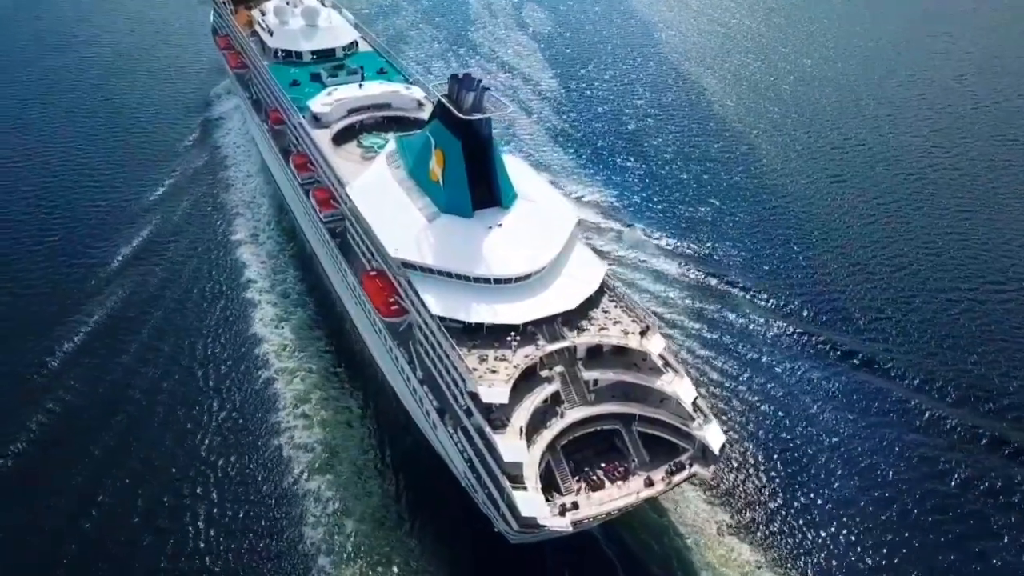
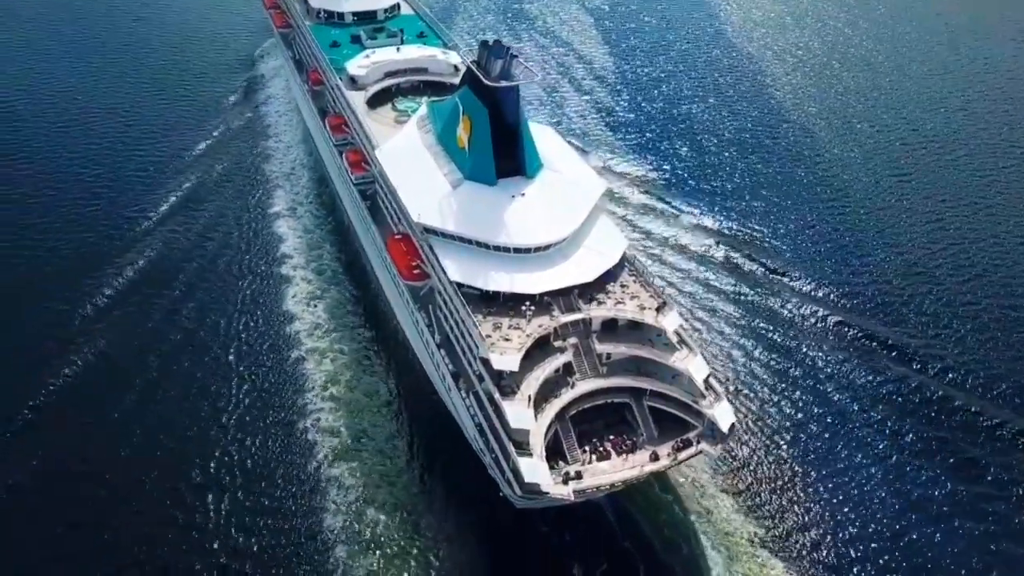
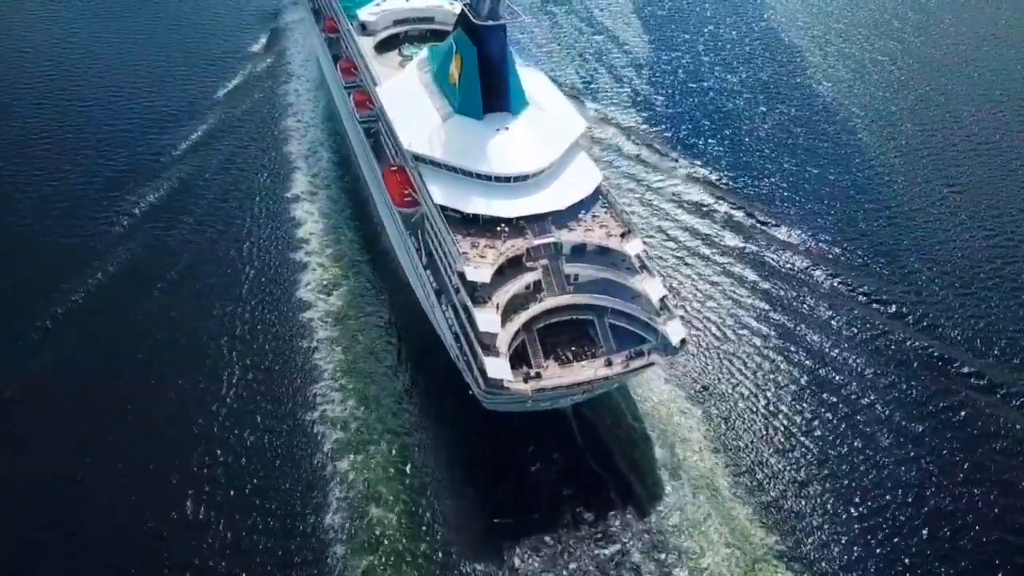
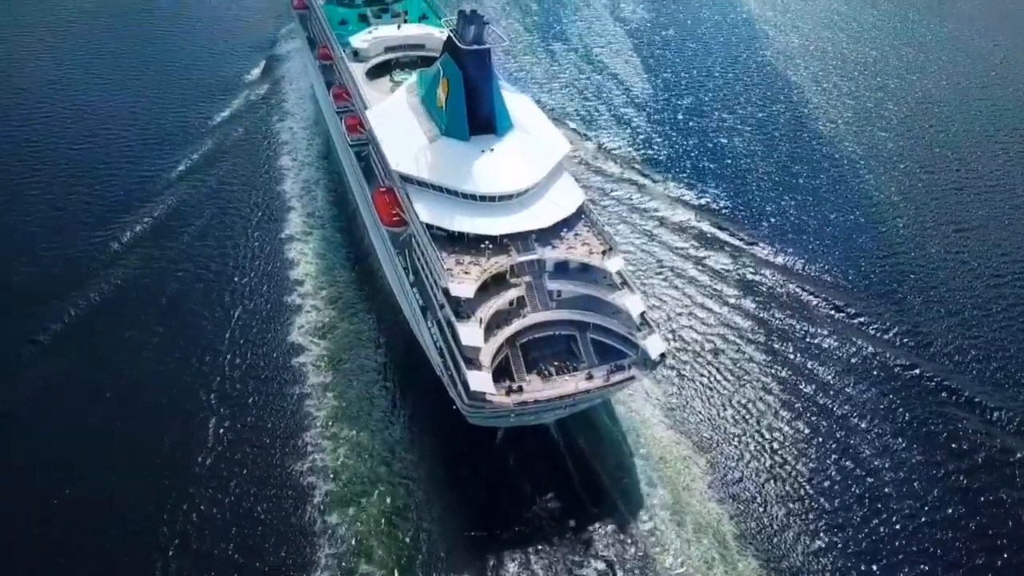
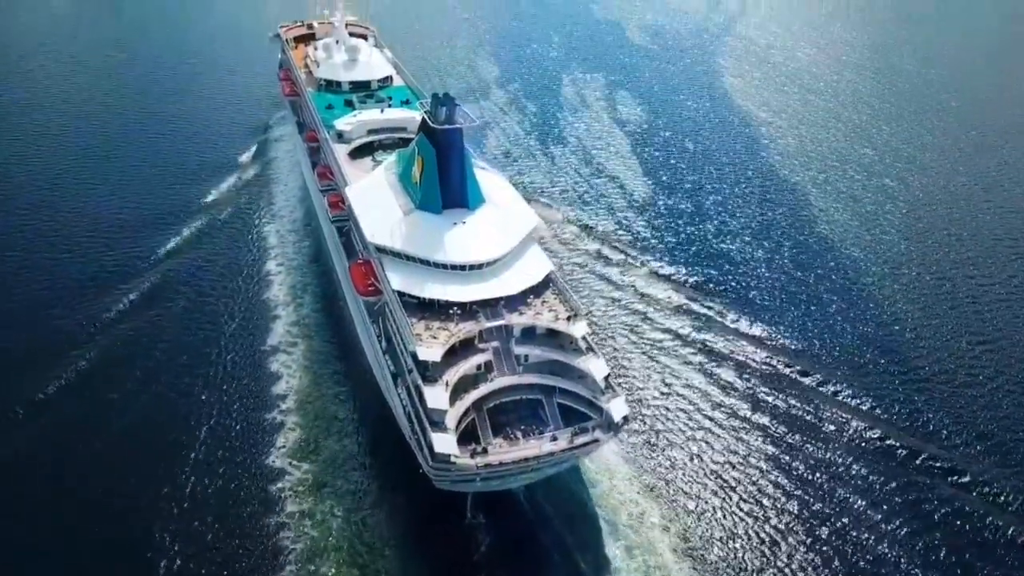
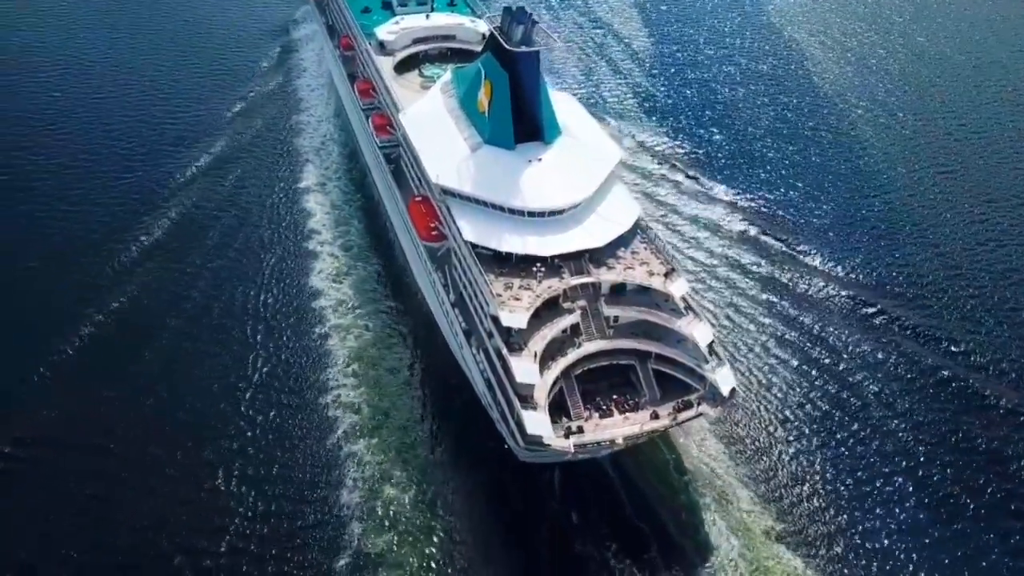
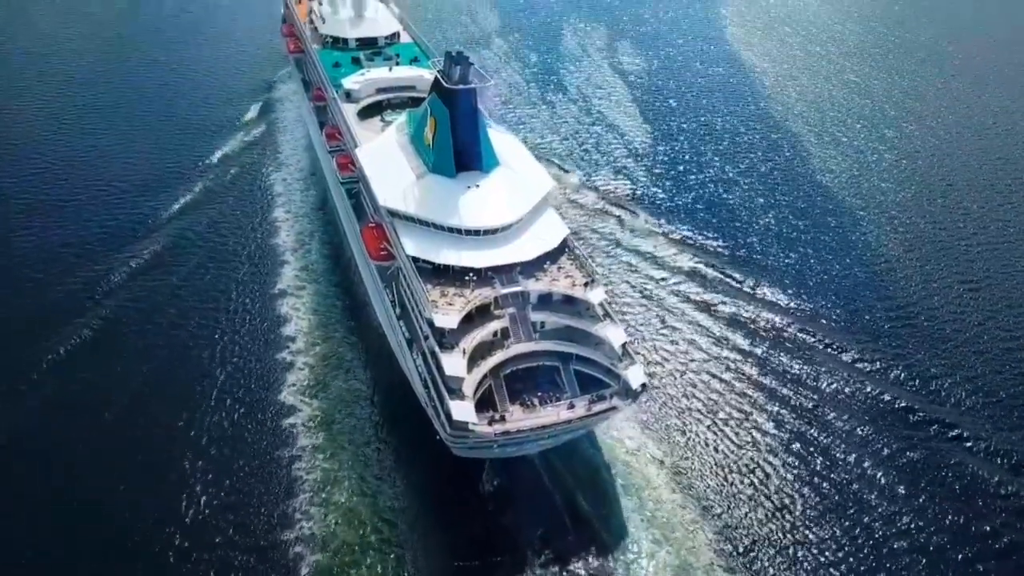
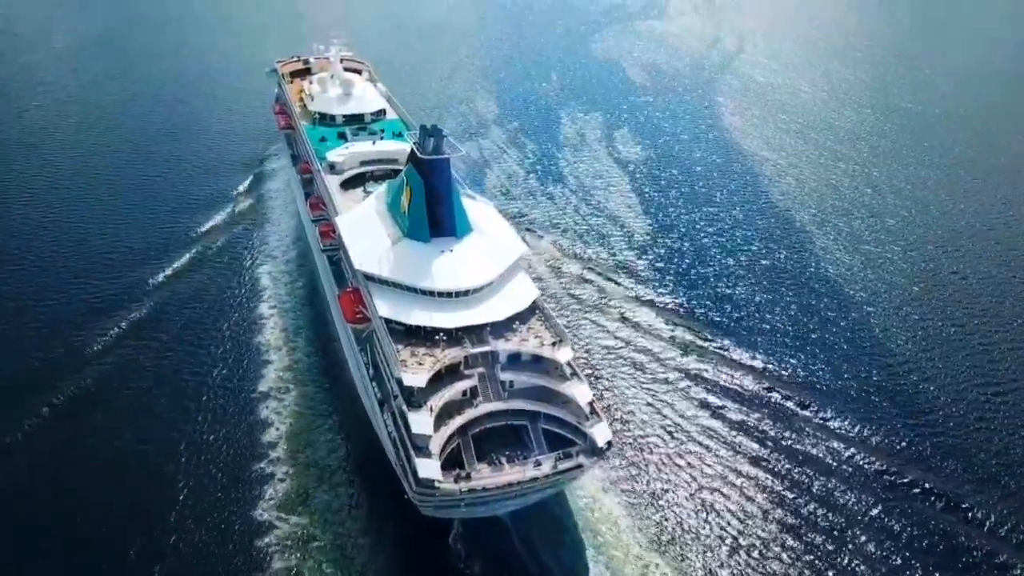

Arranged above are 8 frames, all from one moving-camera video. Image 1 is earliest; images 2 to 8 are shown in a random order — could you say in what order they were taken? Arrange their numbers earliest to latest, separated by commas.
2, 6, 3, 4, 7, 5, 8
